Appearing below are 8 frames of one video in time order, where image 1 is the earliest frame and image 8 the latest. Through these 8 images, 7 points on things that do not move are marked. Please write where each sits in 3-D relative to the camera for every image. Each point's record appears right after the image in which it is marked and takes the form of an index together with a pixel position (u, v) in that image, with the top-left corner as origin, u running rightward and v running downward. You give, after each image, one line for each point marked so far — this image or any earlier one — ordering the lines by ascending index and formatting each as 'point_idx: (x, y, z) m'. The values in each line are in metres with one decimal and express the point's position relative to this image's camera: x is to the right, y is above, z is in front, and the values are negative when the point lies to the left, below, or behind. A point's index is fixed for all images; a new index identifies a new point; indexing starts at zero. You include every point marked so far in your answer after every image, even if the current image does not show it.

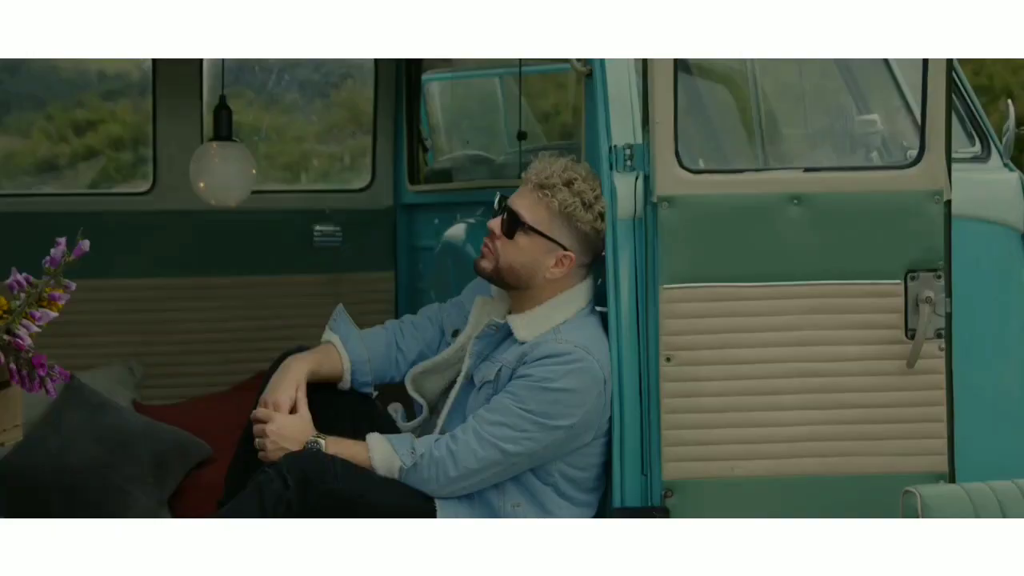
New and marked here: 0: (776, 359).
0: (+0.6, -0.2, +3.2) m
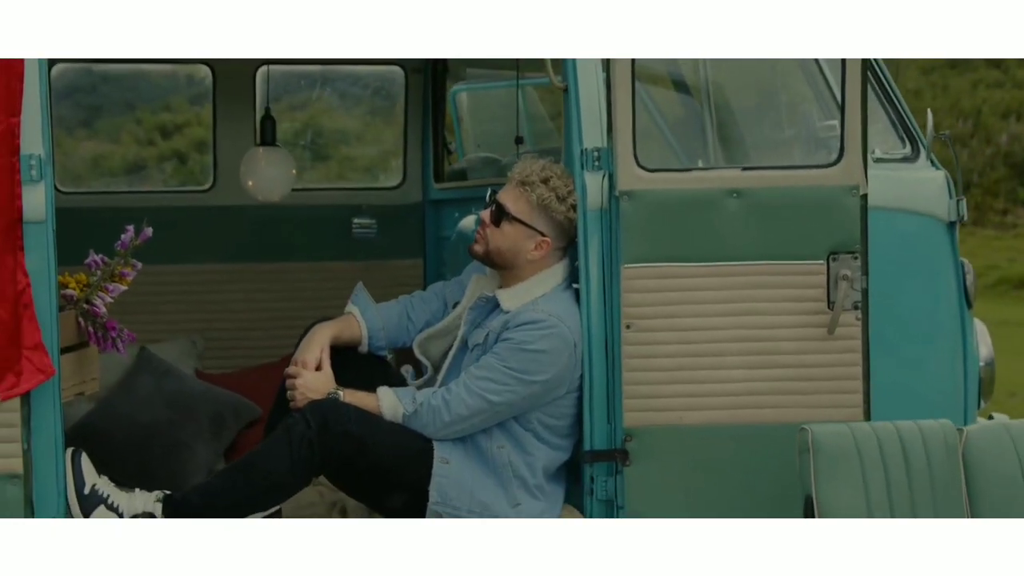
0: (+0.6, -0.1, +3.8) m
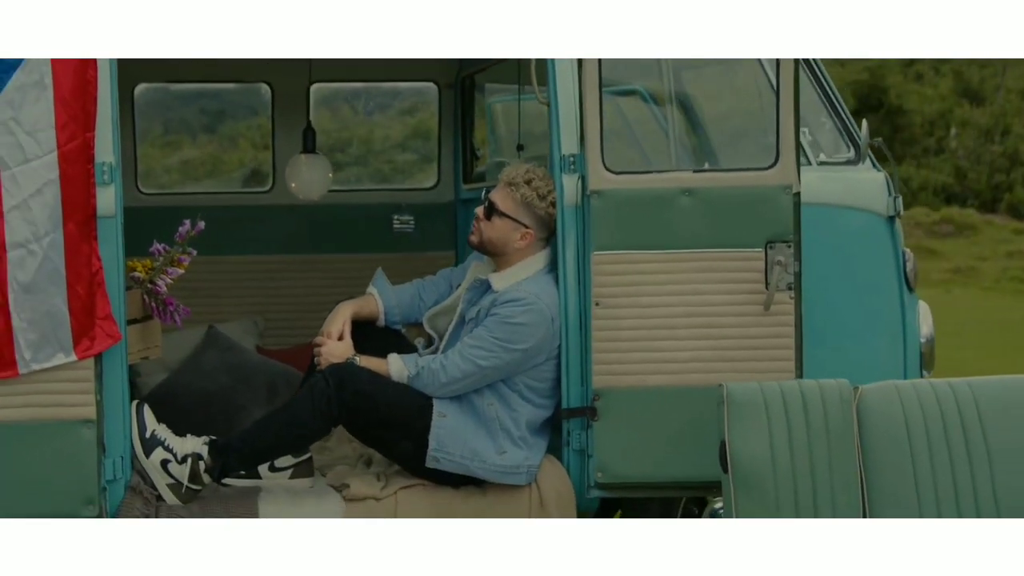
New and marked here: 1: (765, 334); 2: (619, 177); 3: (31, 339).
0: (+0.5, -0.1, +4.5) m
1: (+0.9, -0.2, +4.5) m
2: (+0.4, +0.4, +4.4) m
3: (-1.5, -0.2, +4.1) m
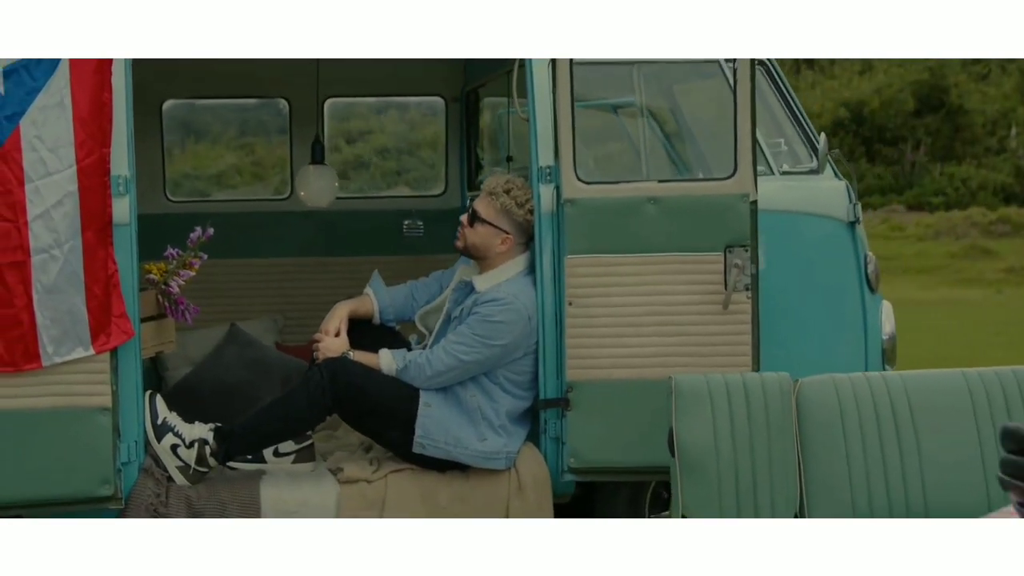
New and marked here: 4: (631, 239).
0: (+0.5, -0.1, +4.8) m
1: (+0.8, -0.2, +4.8) m
2: (+0.3, +0.4, +4.8) m
3: (-1.6, -0.2, +4.5) m
4: (+0.4, +0.2, +4.8) m
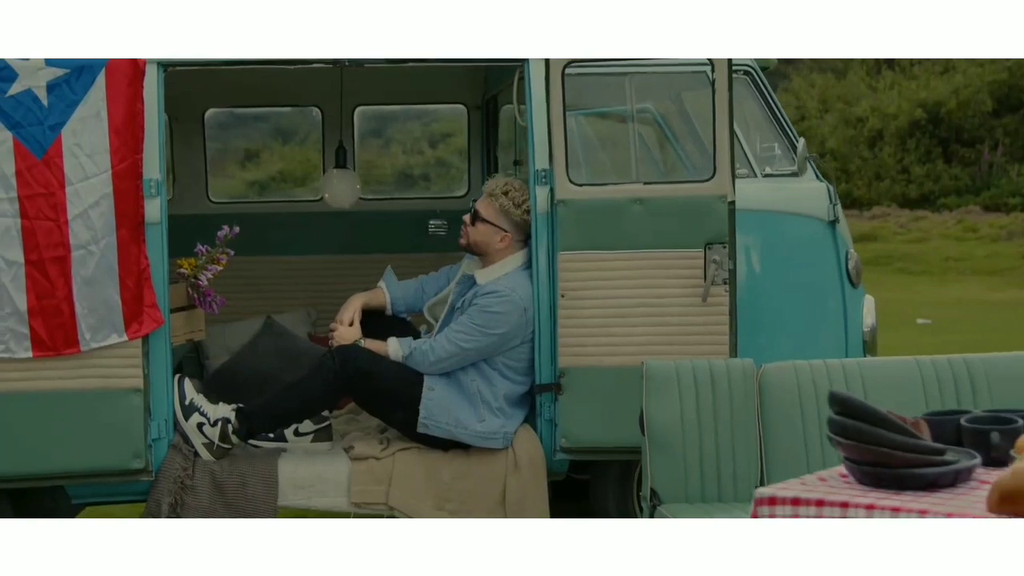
0: (+0.4, 0.0, +5.2) m
1: (+0.8, -0.1, +5.2) m
2: (+0.3, +0.4, +5.2) m
3: (-1.6, -0.1, +5.0) m
4: (+0.4, +0.2, +5.2) m
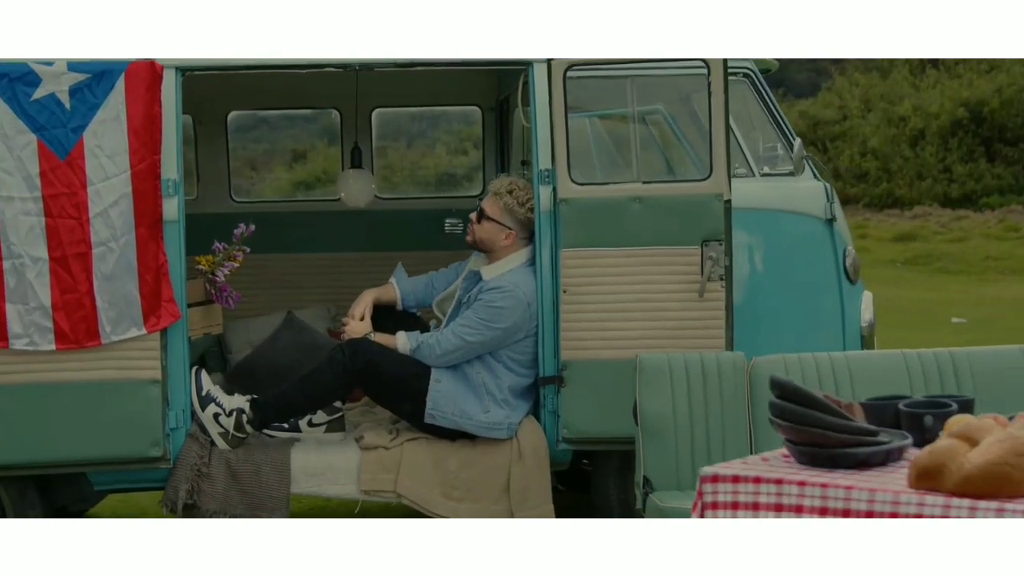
0: (+0.5, 0.0, +5.4) m
1: (+0.8, -0.1, +5.3) m
2: (+0.3, +0.4, +5.4) m
3: (-1.6, -0.1, +5.3) m
4: (+0.4, +0.2, +5.4) m
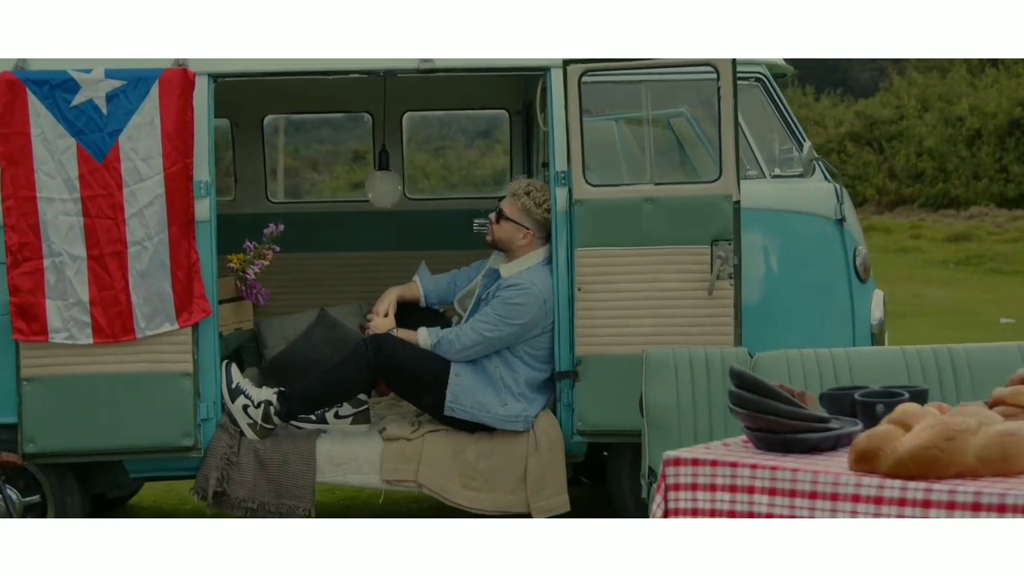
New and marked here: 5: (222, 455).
0: (+0.5, 0.0, +5.6) m
1: (+0.8, -0.1, +5.5) m
2: (+0.4, +0.4, +5.6) m
3: (-1.6, -0.1, +5.5) m
4: (+0.5, +0.2, +5.6) m
5: (-1.3, -0.7, +5.7) m
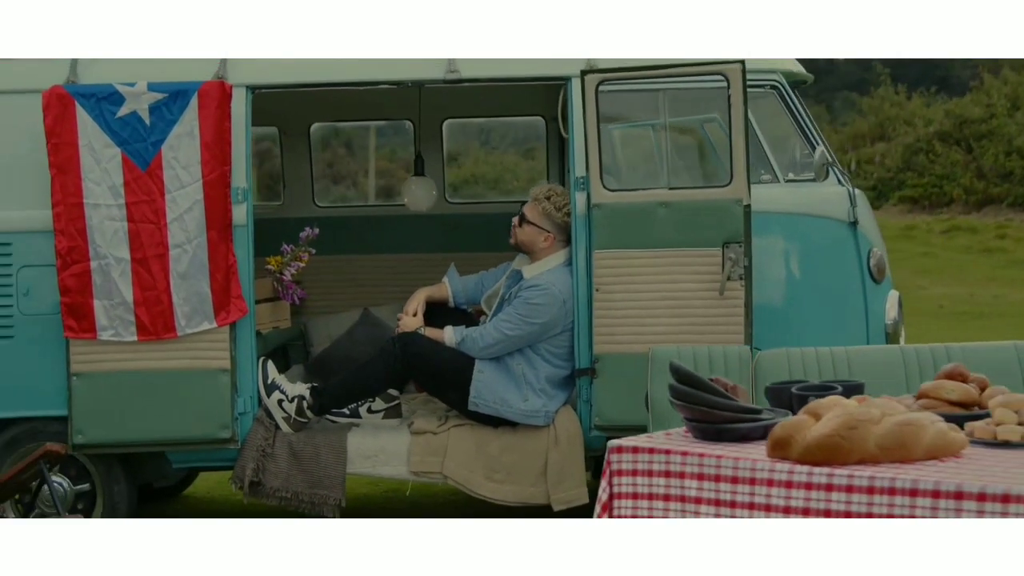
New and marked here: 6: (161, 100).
0: (+0.6, 0.0, +5.8) m
1: (+0.9, -0.1, +5.7) m
2: (+0.4, +0.4, +5.8) m
3: (-1.5, -0.1, +5.9) m
4: (+0.6, +0.2, +5.8) m
5: (-1.2, -0.7, +6.0) m
6: (-1.6, +0.8, +5.8) m
